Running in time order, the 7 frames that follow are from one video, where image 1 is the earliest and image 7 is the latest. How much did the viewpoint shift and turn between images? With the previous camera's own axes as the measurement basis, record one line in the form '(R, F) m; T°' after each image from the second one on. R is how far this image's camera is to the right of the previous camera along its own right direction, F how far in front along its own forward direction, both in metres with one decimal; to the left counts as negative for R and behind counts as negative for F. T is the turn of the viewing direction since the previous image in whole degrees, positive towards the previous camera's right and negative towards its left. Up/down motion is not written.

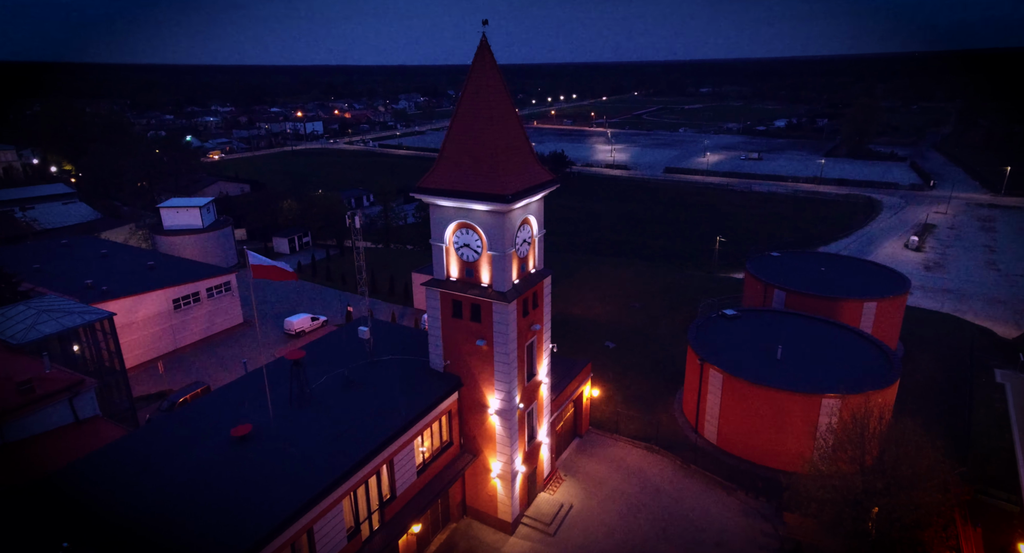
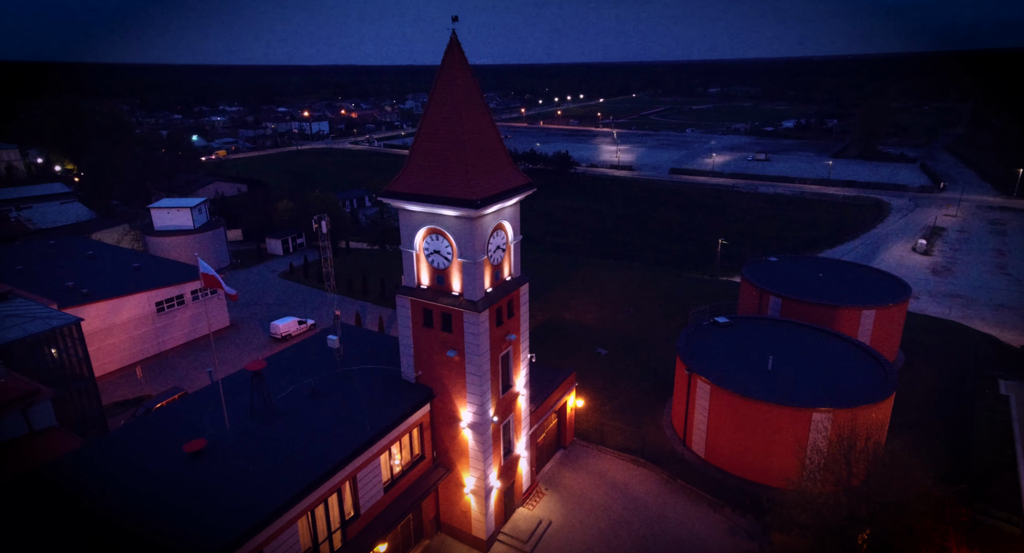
(+1.2, +0.9) m; -1°
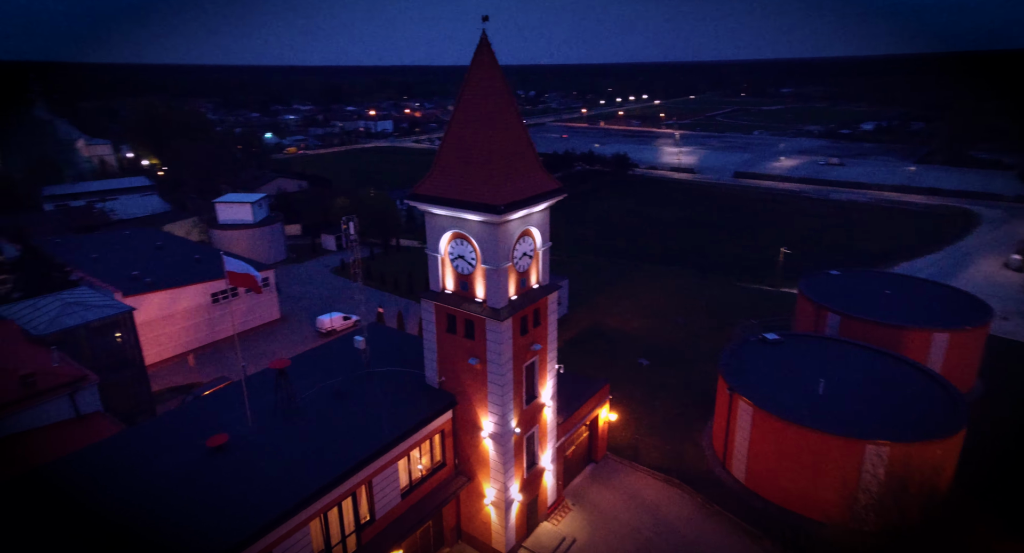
(+1.1, +0.6) m; -6°
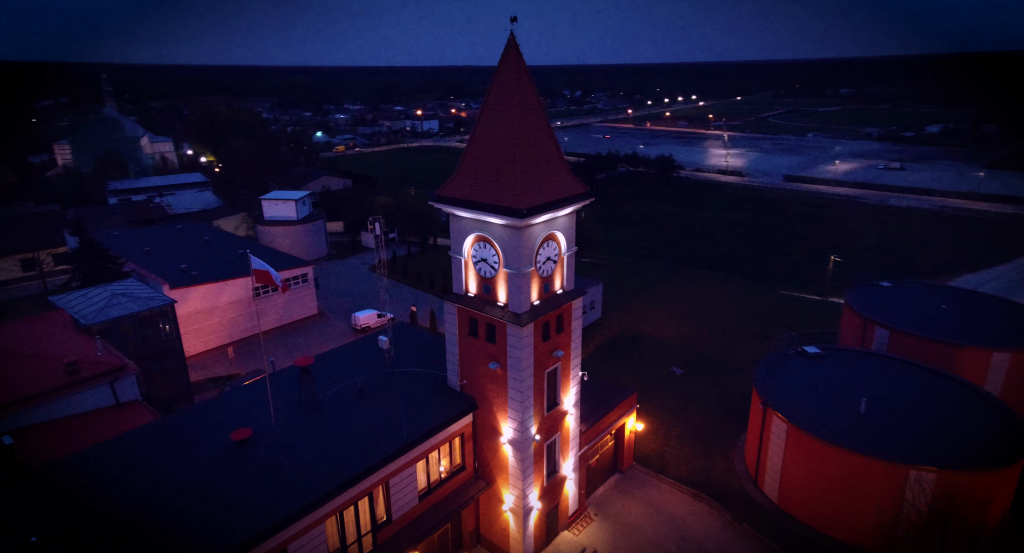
(+0.7, +0.3) m; -4°
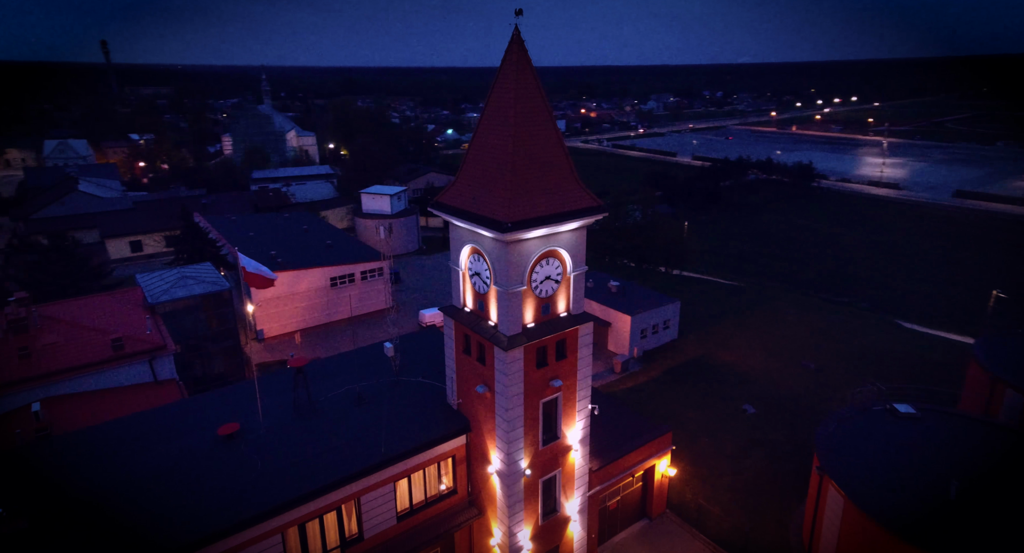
(+3.9, +2.1) m; -13°
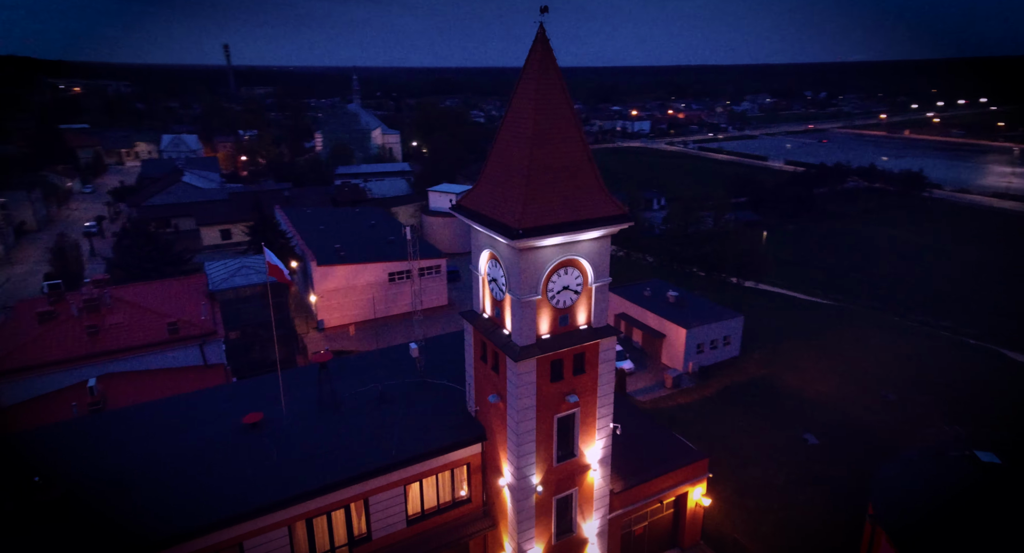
(+1.8, +0.8) m; -8°
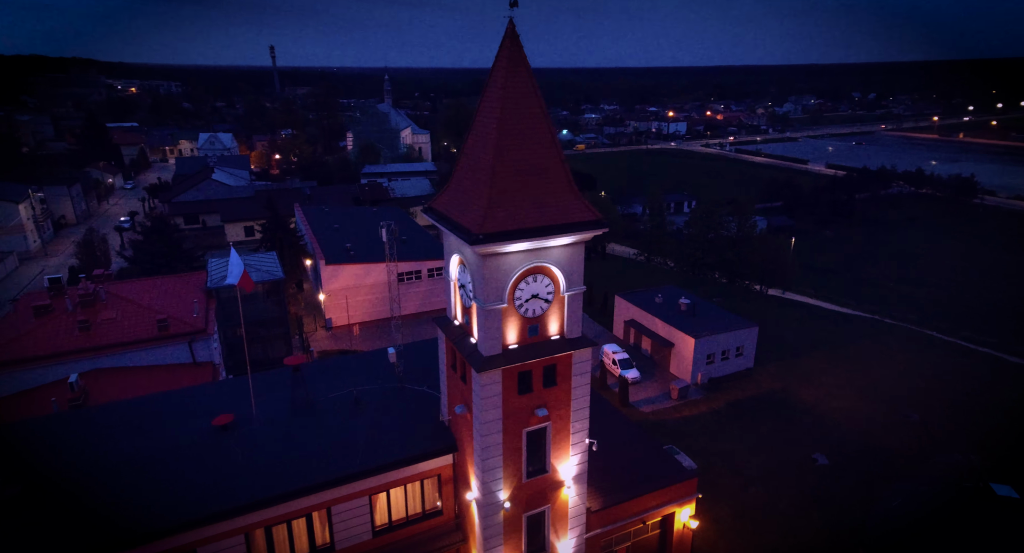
(+1.8, +0.9) m; -4°
